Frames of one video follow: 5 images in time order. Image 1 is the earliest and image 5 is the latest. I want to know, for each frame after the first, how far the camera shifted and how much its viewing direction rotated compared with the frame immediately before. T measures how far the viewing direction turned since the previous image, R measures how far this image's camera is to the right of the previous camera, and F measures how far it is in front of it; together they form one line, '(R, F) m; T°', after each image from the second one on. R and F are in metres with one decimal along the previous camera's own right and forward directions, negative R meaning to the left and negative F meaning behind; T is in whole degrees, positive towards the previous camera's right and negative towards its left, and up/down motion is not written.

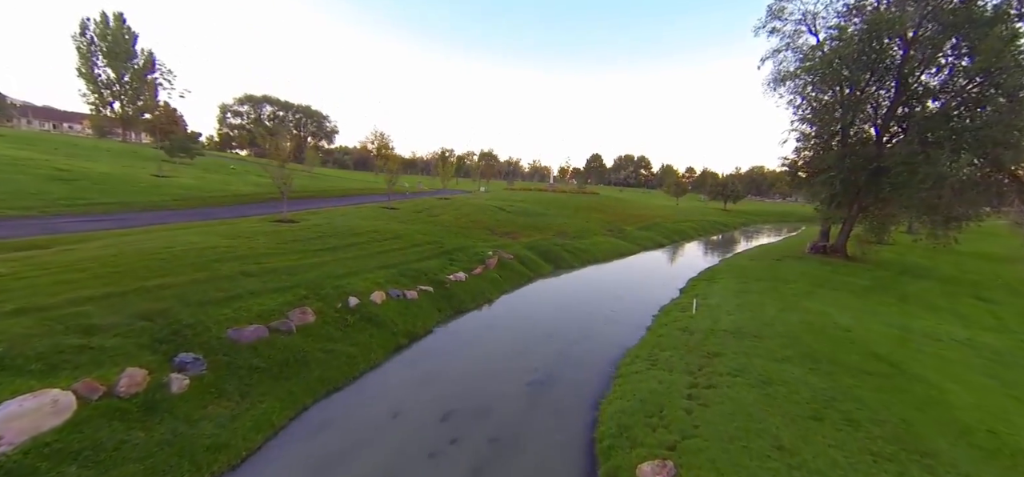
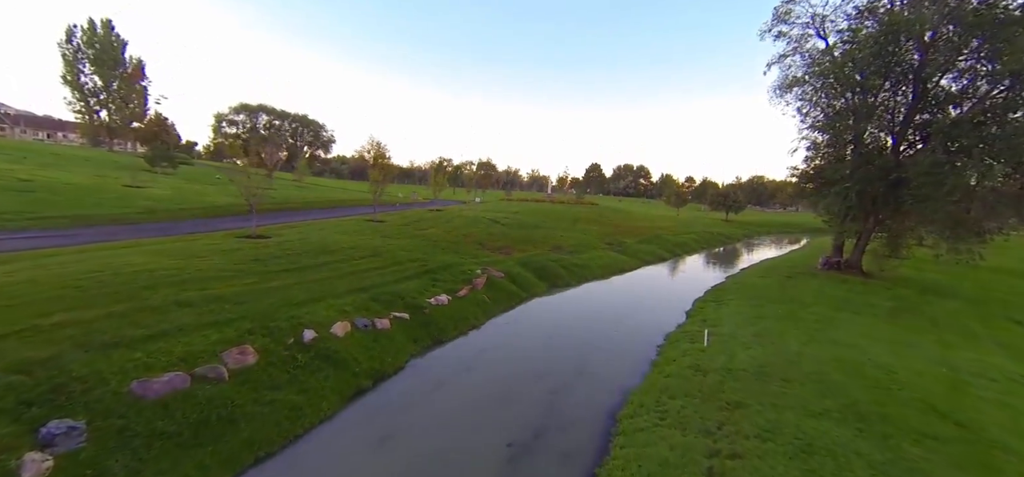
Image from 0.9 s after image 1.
(+0.5, +1.9) m; 0°
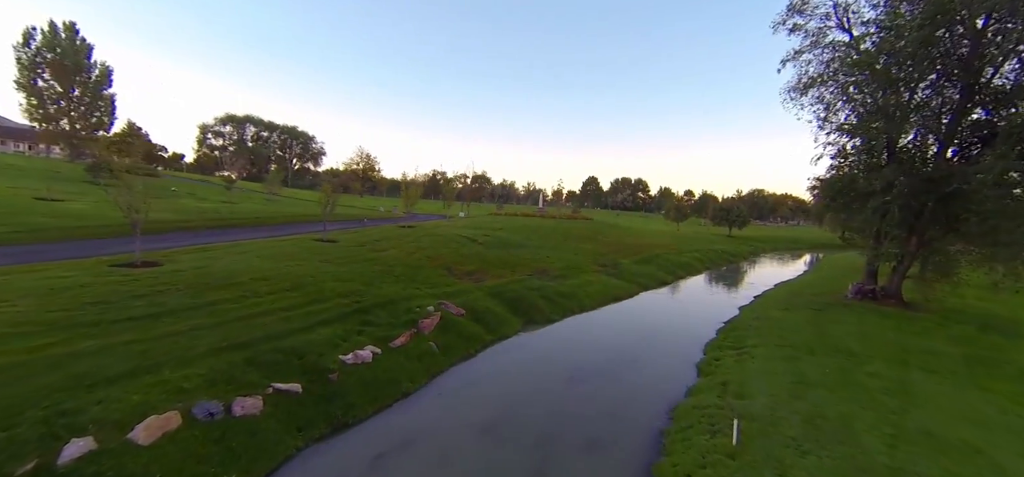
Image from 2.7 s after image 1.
(+1.5, +4.6) m; 0°
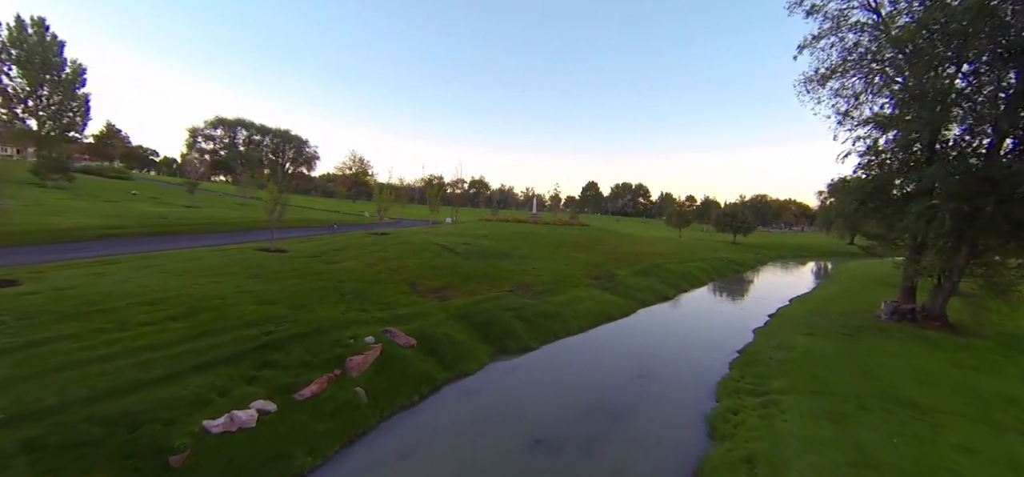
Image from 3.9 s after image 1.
(+1.4, +3.6) m; 0°
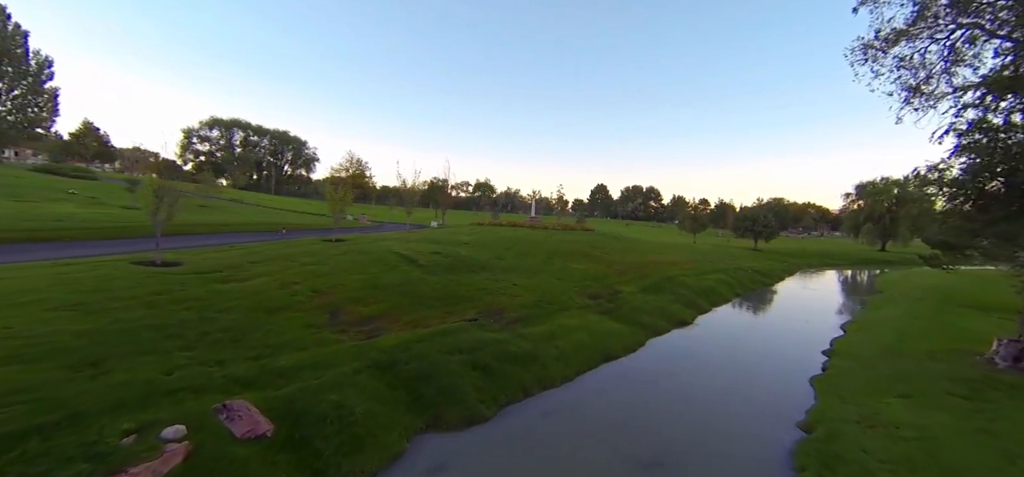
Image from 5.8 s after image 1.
(+1.9, +5.9) m; -1°
